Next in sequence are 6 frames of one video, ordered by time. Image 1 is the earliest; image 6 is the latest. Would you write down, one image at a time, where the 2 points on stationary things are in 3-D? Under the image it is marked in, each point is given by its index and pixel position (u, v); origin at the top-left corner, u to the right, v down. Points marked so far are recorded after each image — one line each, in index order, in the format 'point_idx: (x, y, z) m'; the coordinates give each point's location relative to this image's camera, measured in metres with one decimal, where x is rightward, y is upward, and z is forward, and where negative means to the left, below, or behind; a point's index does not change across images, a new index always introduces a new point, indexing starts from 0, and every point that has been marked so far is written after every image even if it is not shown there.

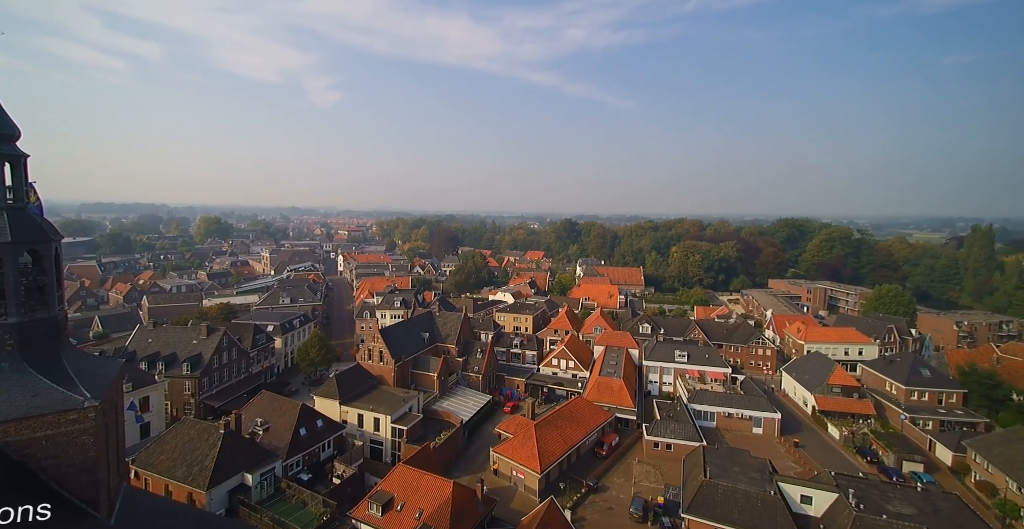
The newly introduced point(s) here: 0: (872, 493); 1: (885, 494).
0: (+13.2, -8.4, +19.6) m
1: (+13.6, -8.4, +19.6) m
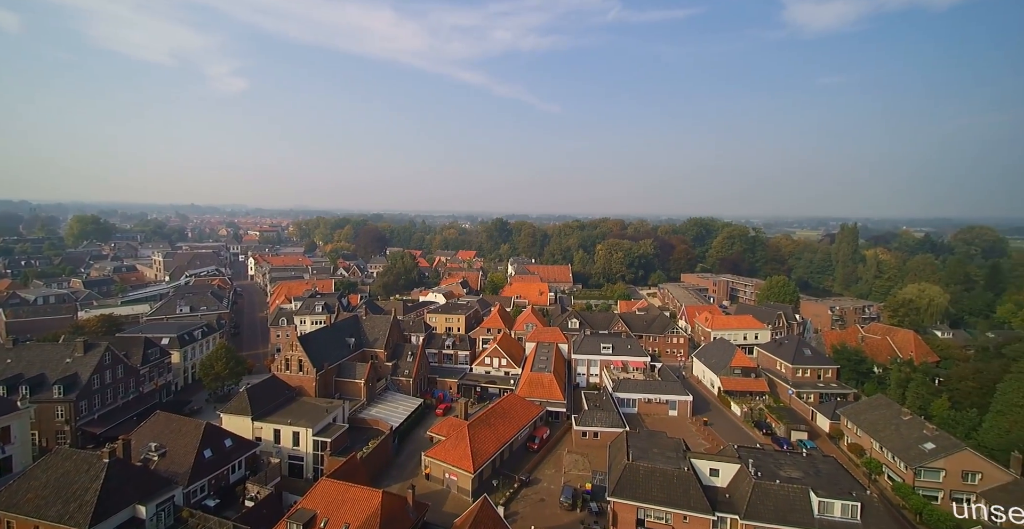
0: (+10.5, -8.2, +22.0) m
1: (+11.0, -8.1, +22.1) m
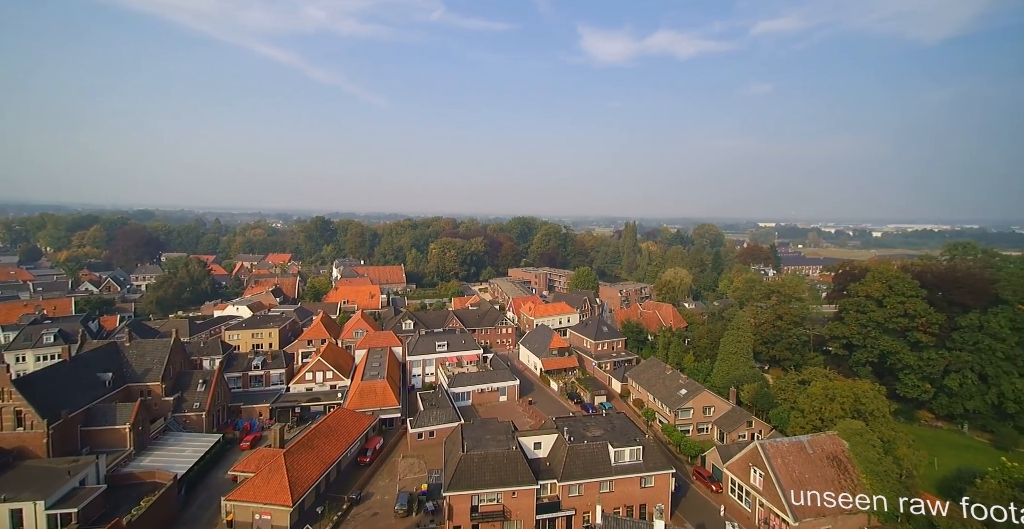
0: (+3.2, -7.8, +26.0) m
1: (+3.6, -7.8, +26.2) m
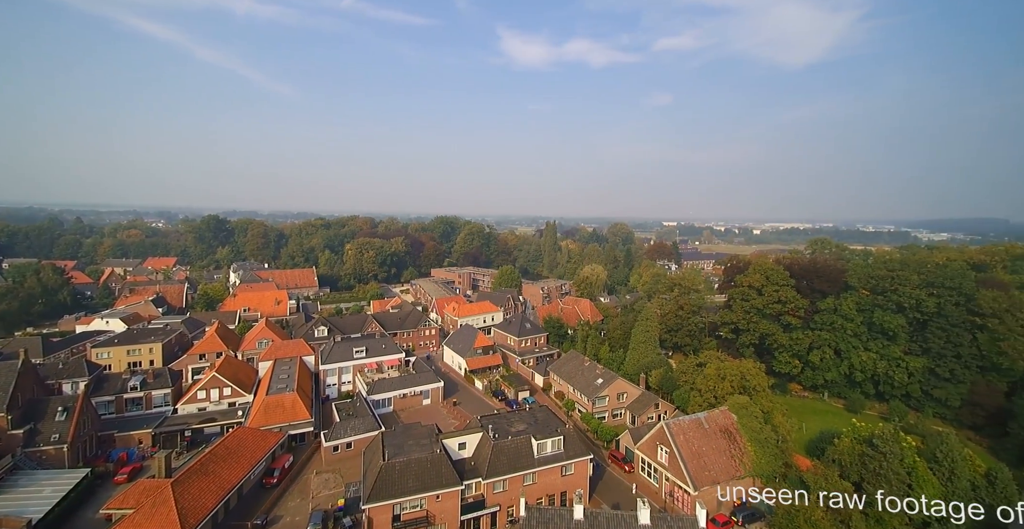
0: (-0.5, -7.7, +26.8) m
1: (-0.1, -7.7, +27.1) m
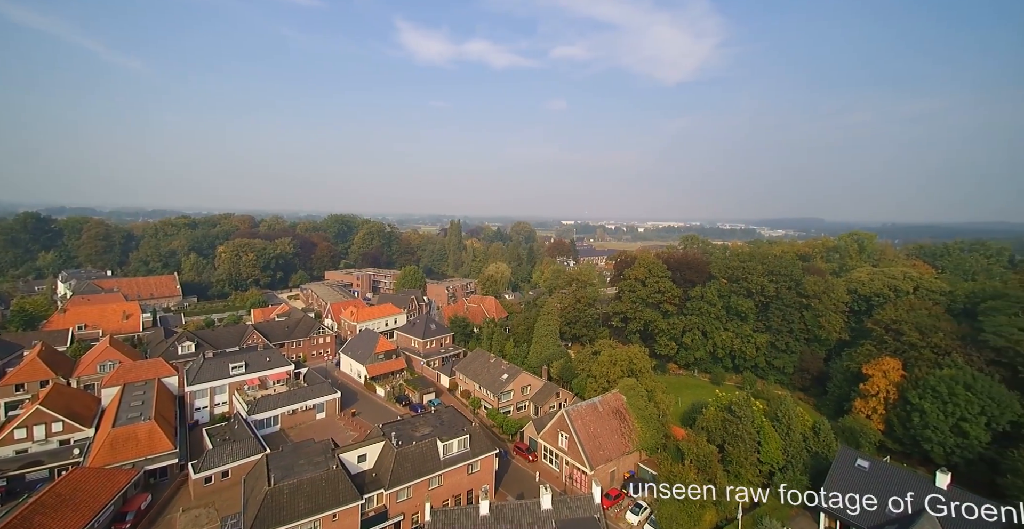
0: (-4.9, -7.7, +26.7) m
1: (-4.7, -7.7, +27.1) m
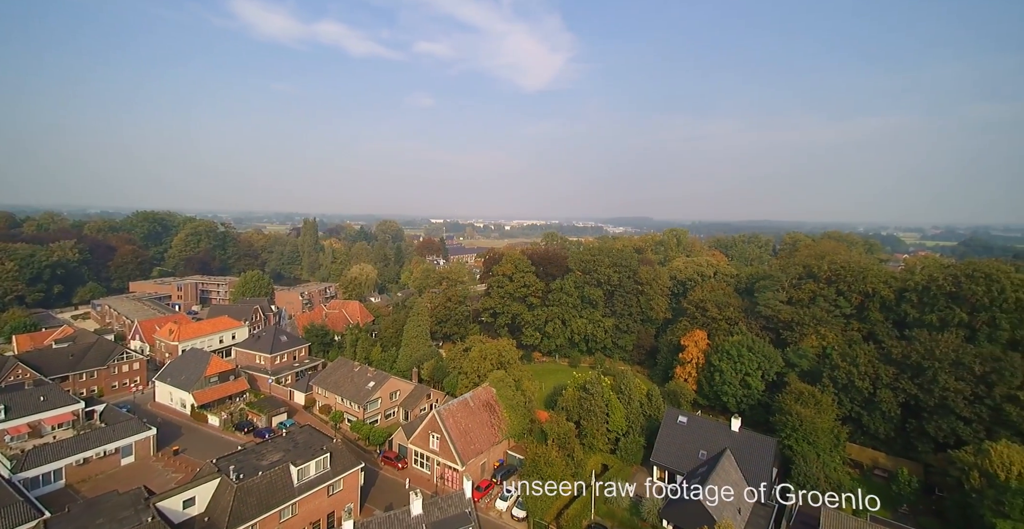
0: (-11.0, -7.8, +24.0) m
1: (-10.8, -7.8, +24.4) m
